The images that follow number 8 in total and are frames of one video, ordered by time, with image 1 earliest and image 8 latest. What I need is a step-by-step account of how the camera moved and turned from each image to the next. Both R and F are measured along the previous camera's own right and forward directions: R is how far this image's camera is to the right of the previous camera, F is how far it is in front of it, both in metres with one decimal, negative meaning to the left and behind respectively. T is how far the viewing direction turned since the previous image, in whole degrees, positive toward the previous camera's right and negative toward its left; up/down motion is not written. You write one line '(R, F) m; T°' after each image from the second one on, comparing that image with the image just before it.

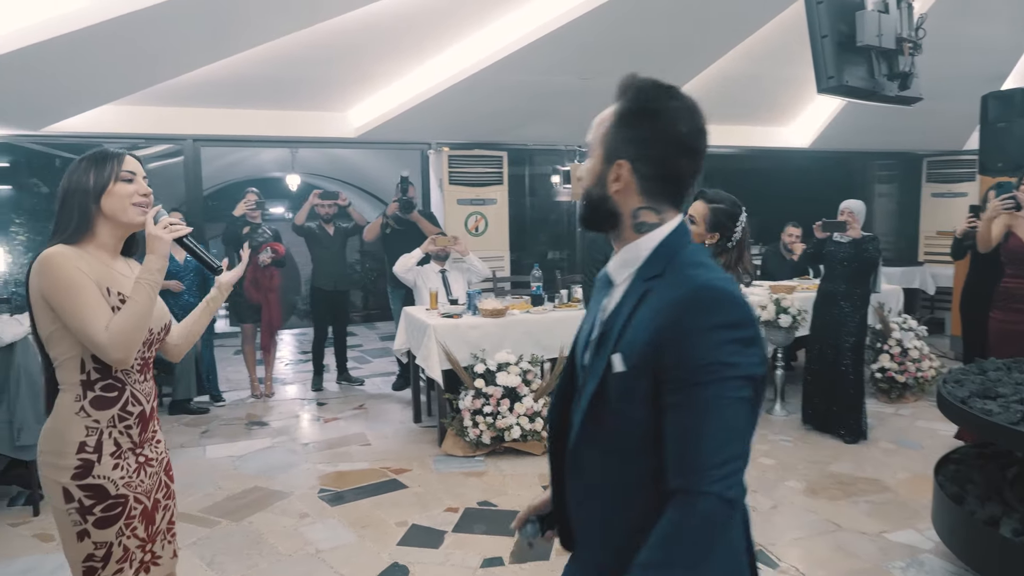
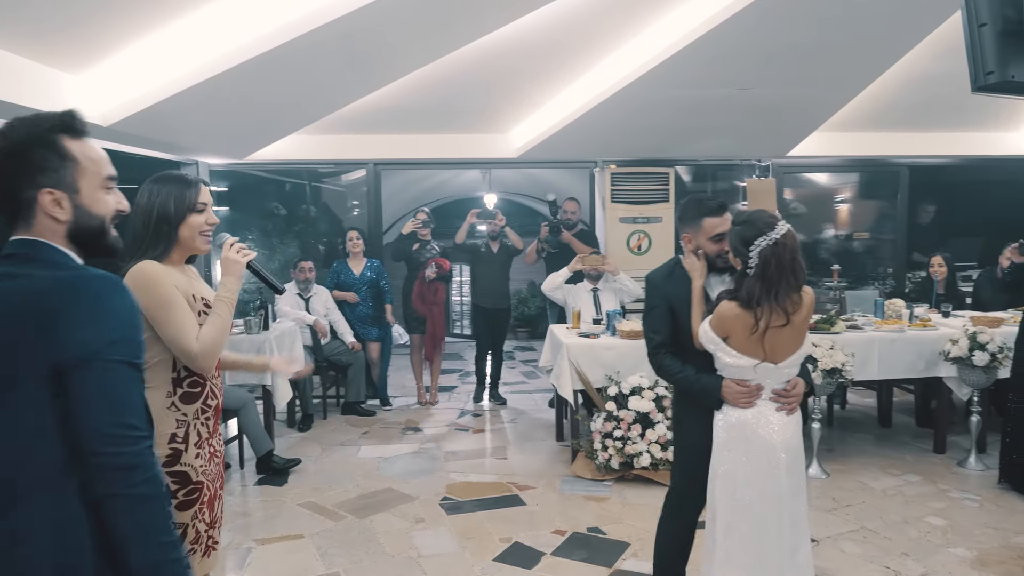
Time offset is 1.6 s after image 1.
(+0.5, +0.1) m; -17°
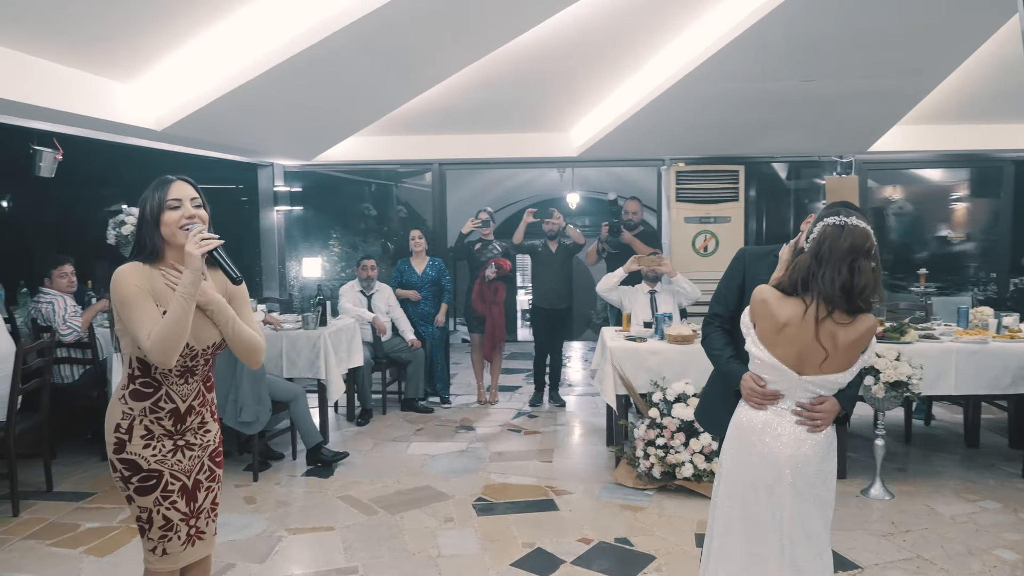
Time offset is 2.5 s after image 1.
(+0.4, +0.1) m; -8°
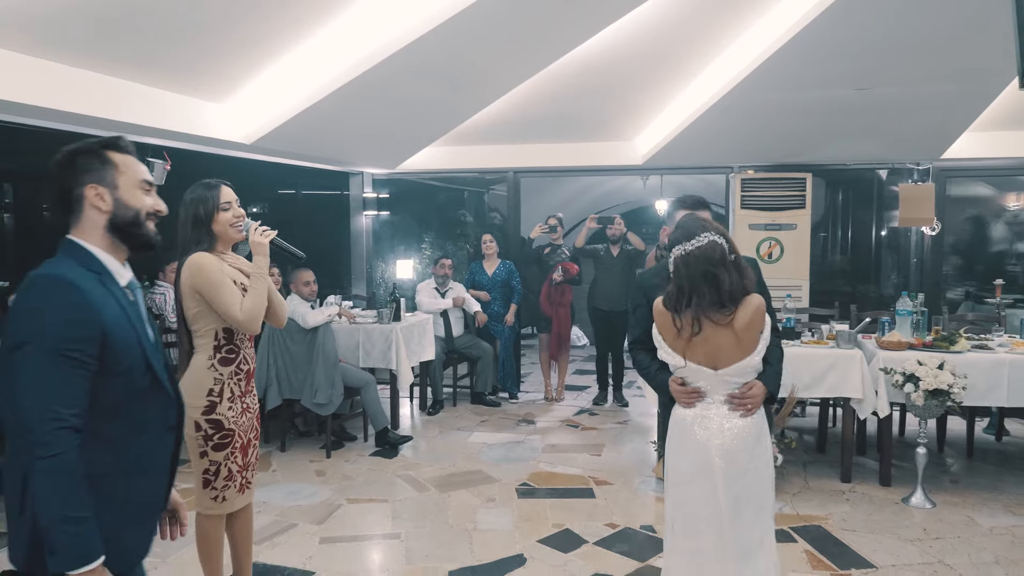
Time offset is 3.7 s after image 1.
(+0.4, -0.3) m; -9°
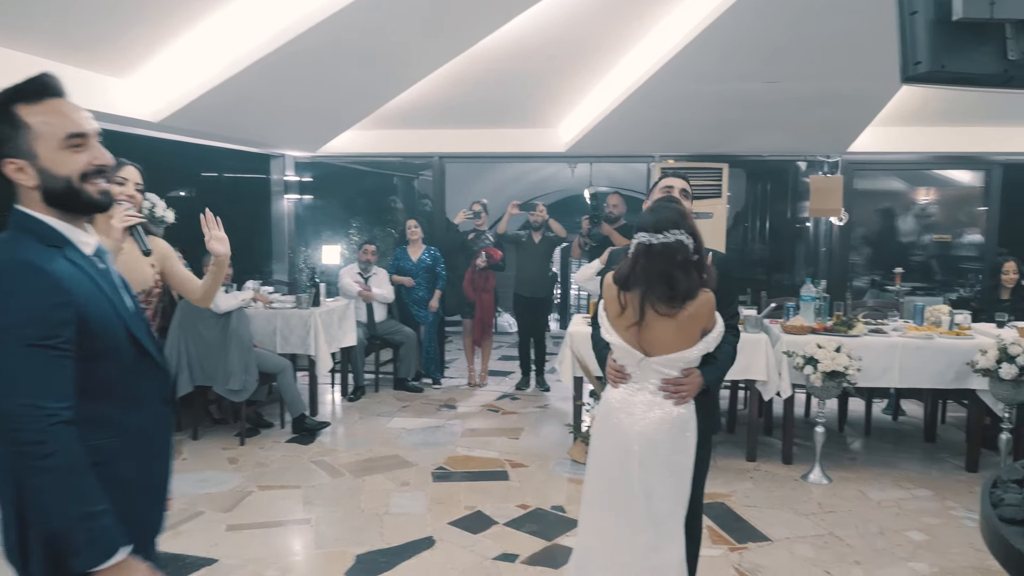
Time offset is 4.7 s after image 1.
(+0.1, 0.0) m; +5°
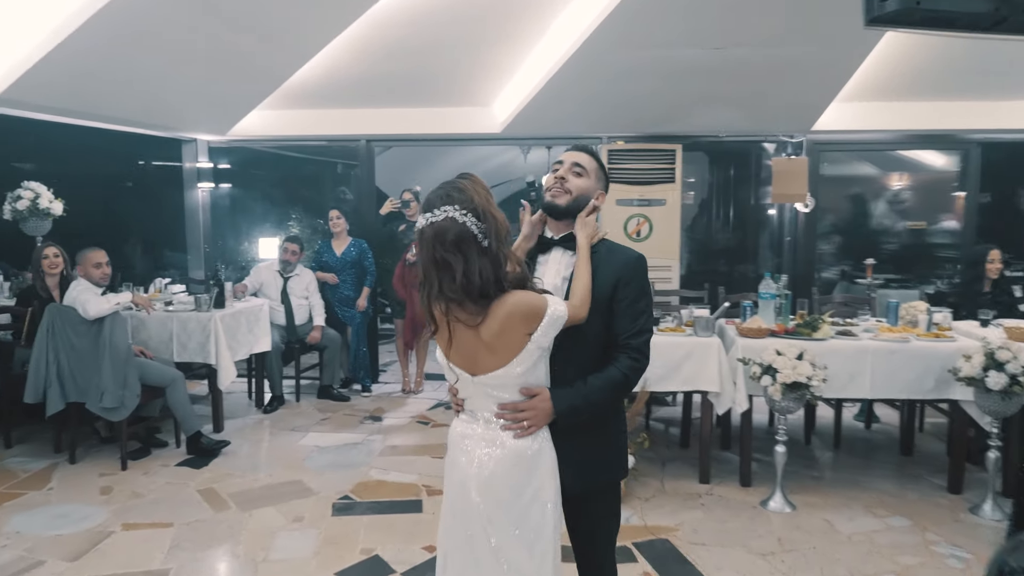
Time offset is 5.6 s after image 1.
(+0.3, +0.6) m; +2°
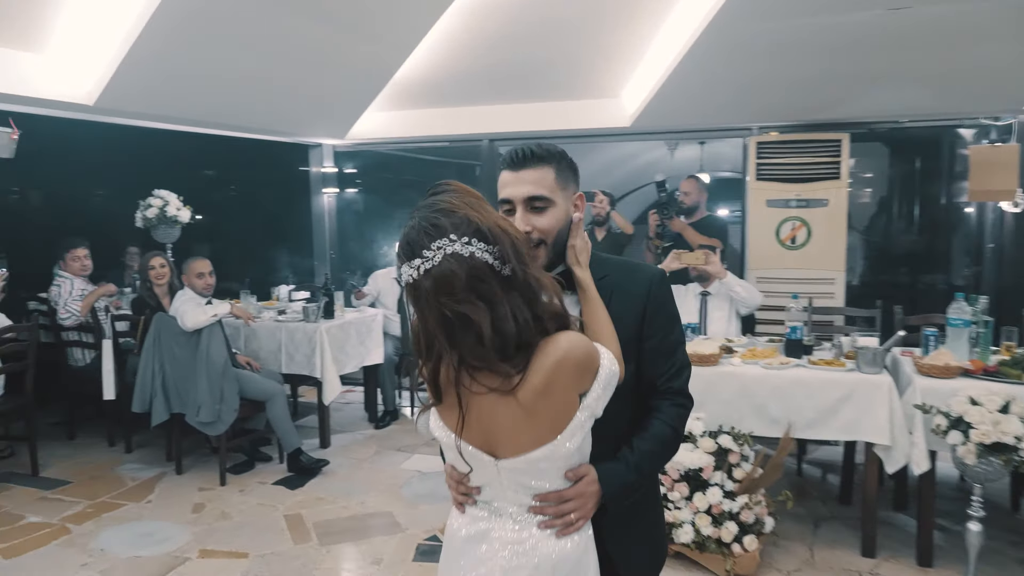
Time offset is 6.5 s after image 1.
(+0.2, +0.5) m; -12°
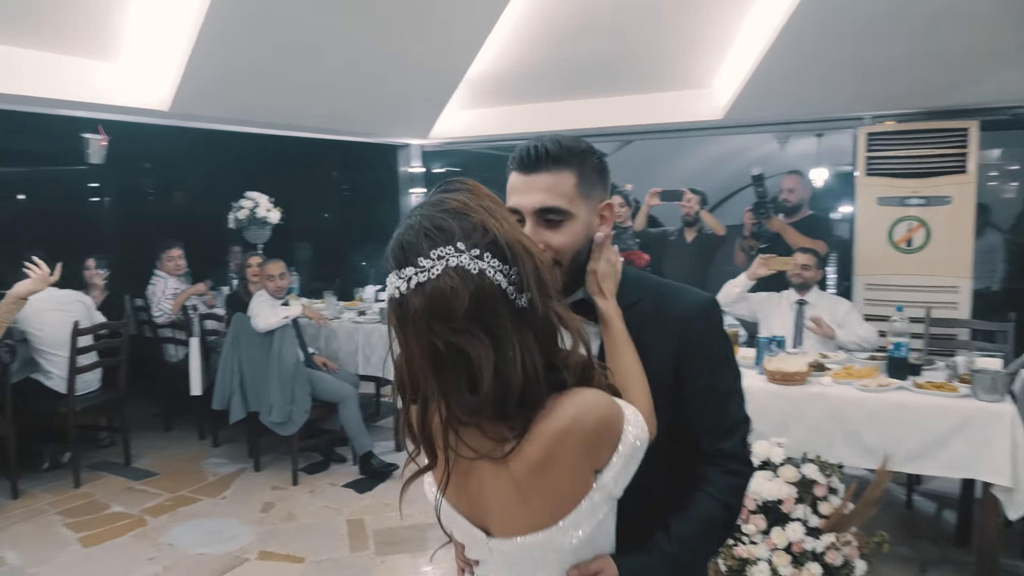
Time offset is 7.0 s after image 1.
(+0.2, +0.2) m; -9°
